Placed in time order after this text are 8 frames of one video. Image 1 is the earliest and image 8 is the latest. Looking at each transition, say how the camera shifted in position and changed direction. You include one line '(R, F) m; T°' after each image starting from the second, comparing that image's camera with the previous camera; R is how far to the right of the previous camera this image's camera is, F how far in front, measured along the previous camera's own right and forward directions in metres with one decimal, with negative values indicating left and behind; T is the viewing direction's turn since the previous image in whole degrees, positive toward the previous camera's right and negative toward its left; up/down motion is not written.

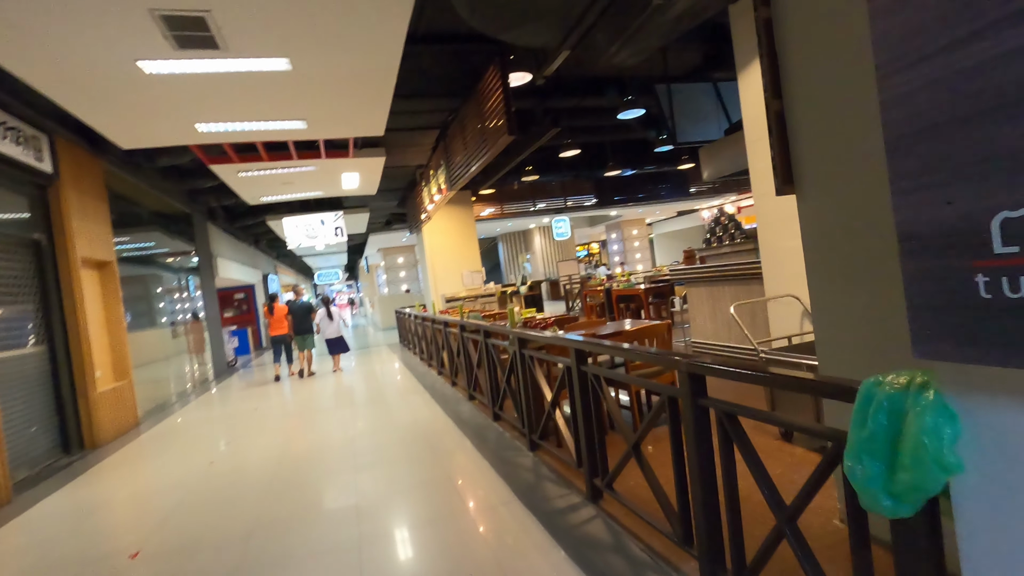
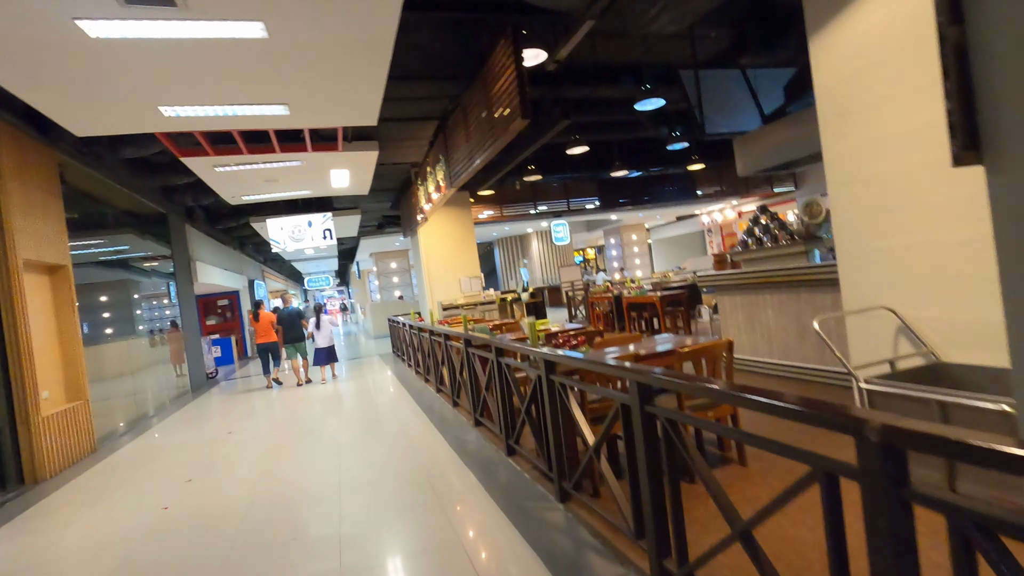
(-0.2, +0.6) m; +1°
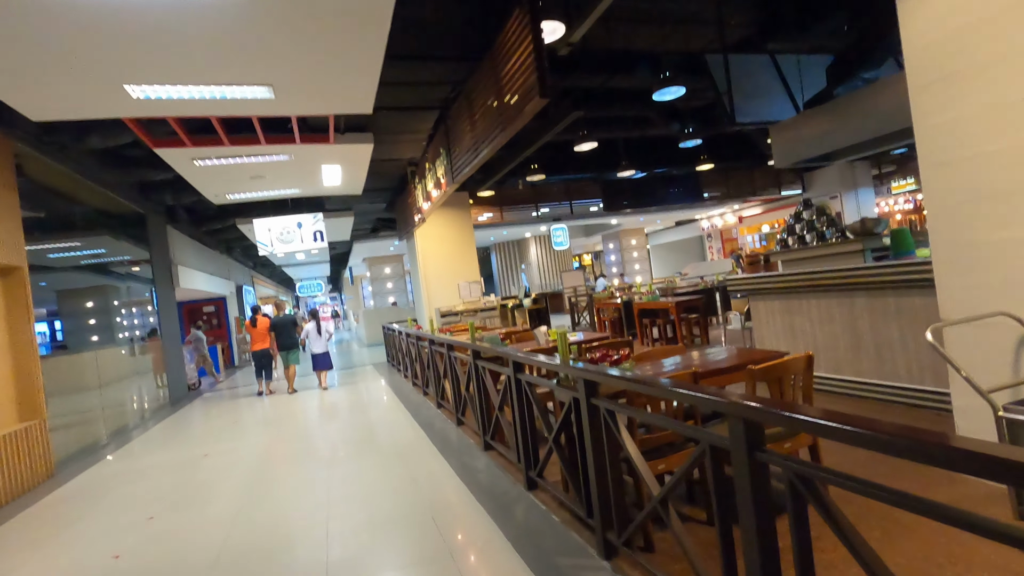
(-0.2, +0.5) m; +1°
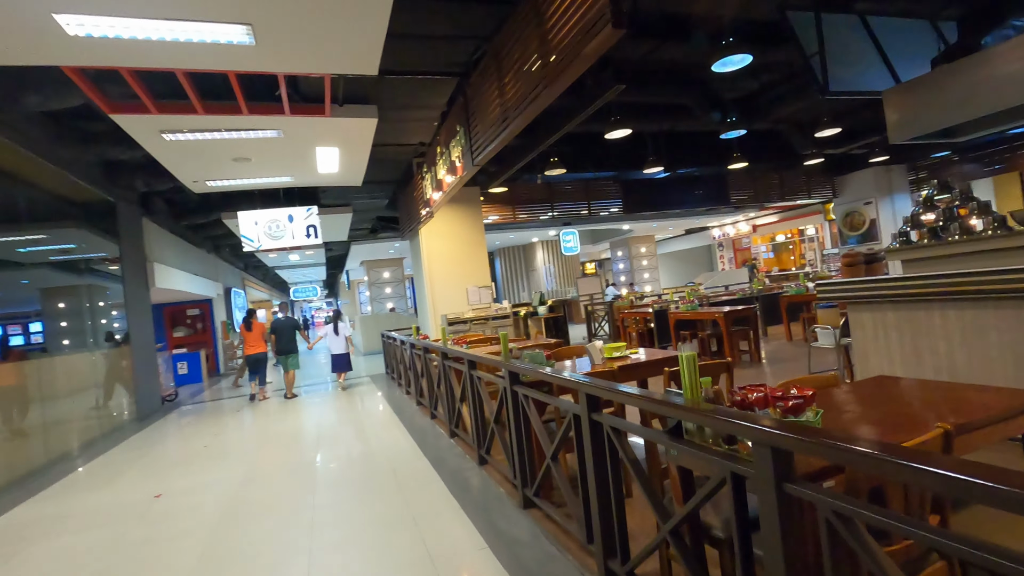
(-0.3, +0.9) m; 0°
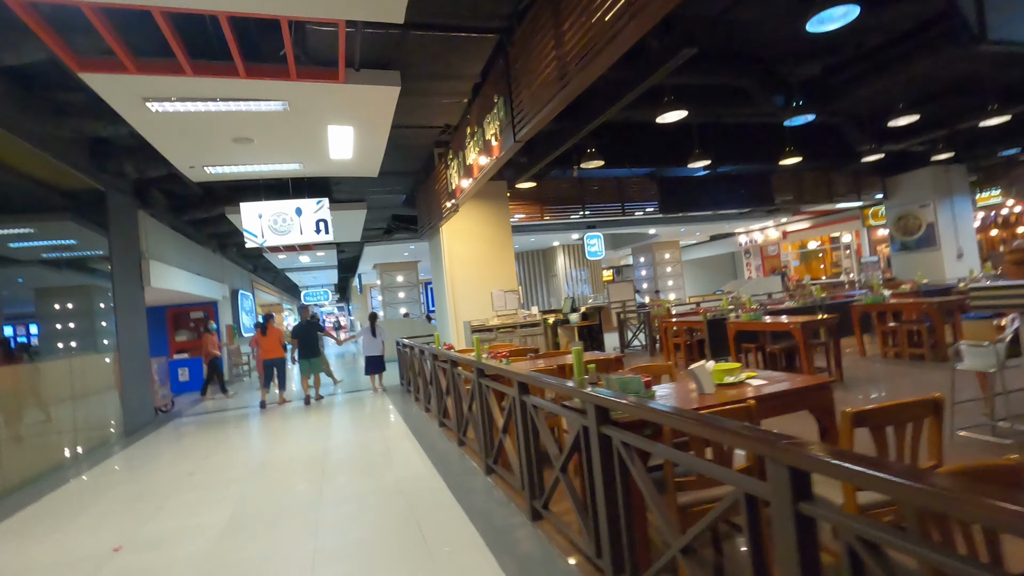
(-0.3, +0.8) m; -1°
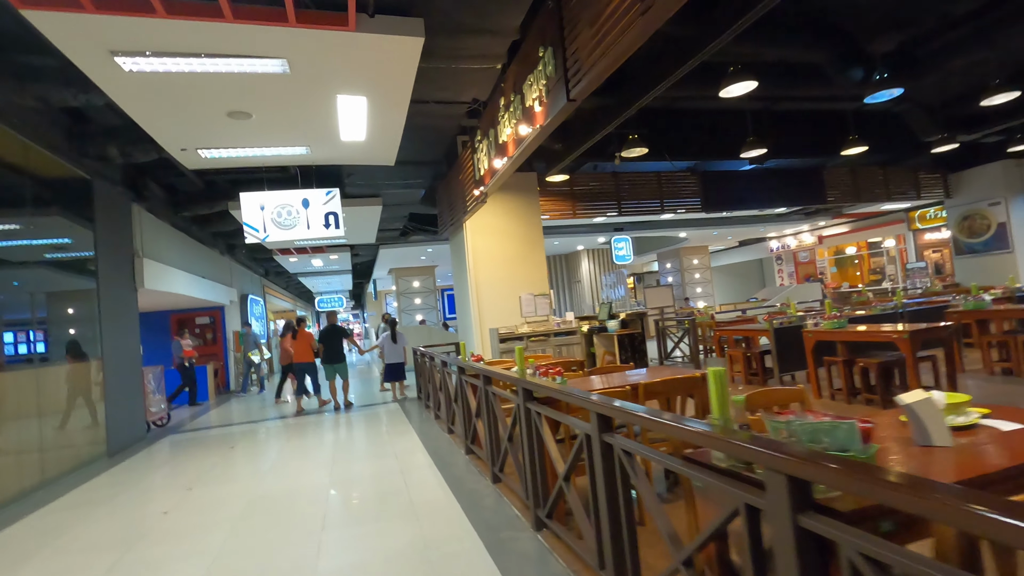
(-0.2, +0.8) m; -2°
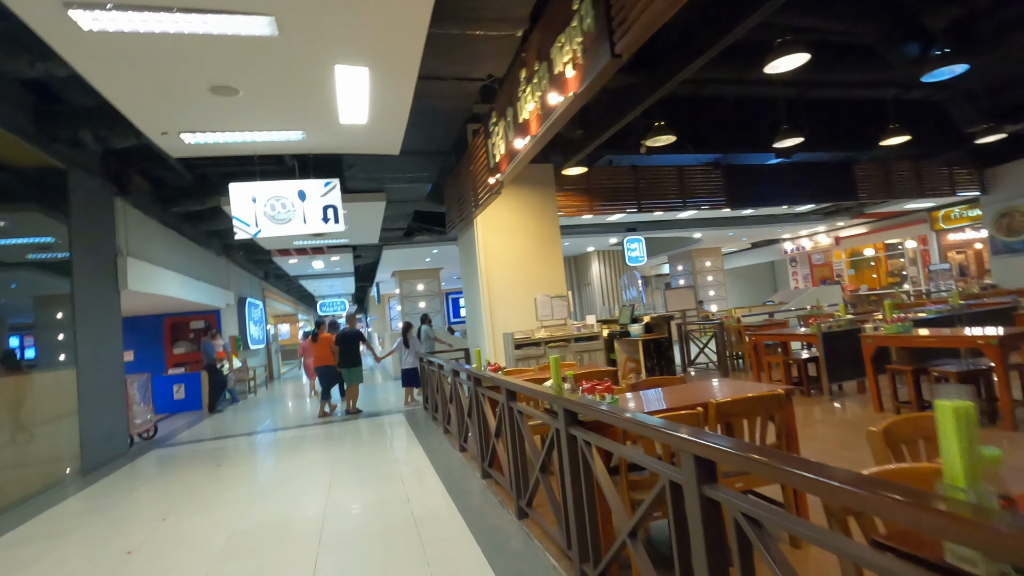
(-0.1, +0.6) m; 0°
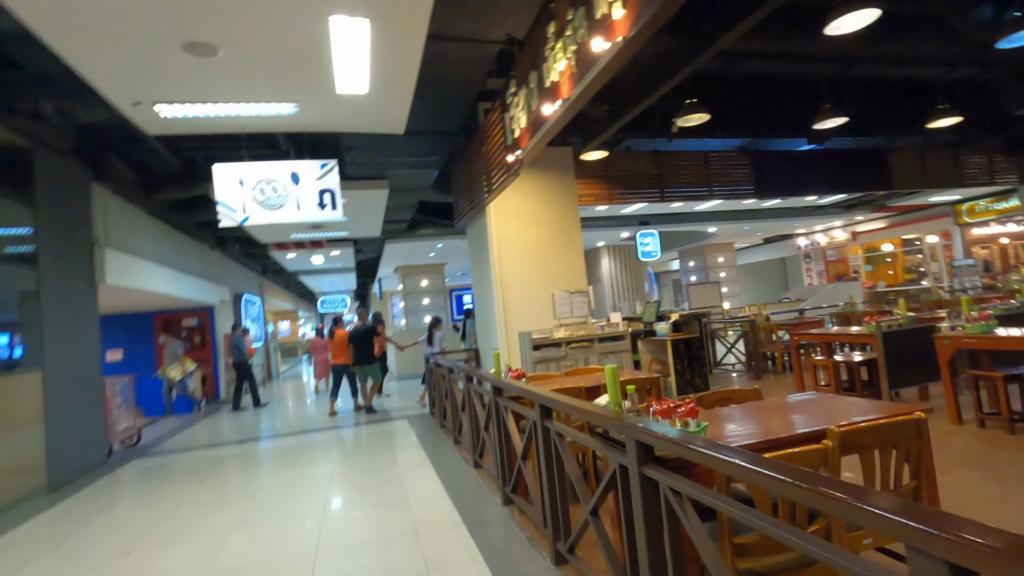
(-0.2, +0.6) m; 0°
